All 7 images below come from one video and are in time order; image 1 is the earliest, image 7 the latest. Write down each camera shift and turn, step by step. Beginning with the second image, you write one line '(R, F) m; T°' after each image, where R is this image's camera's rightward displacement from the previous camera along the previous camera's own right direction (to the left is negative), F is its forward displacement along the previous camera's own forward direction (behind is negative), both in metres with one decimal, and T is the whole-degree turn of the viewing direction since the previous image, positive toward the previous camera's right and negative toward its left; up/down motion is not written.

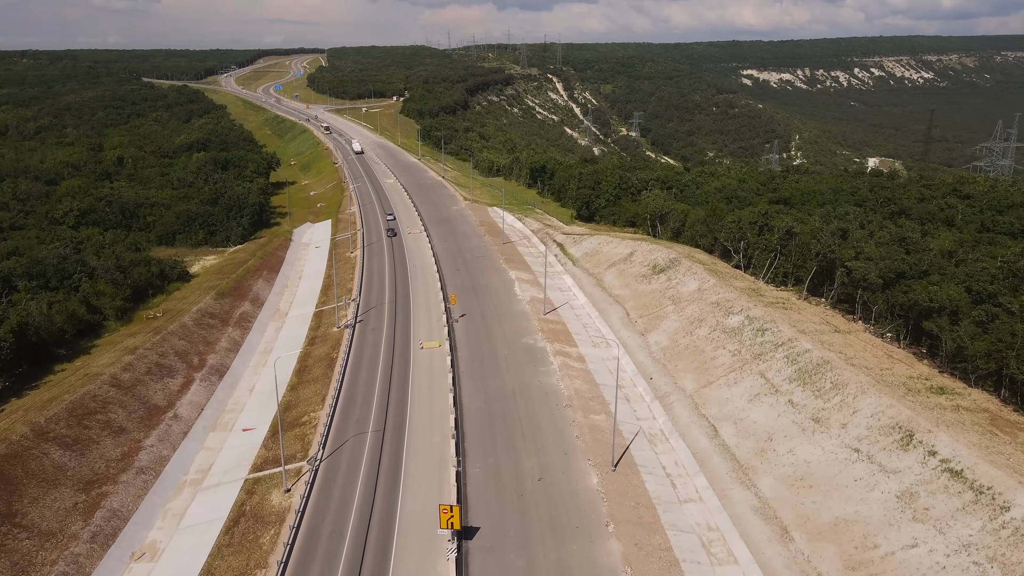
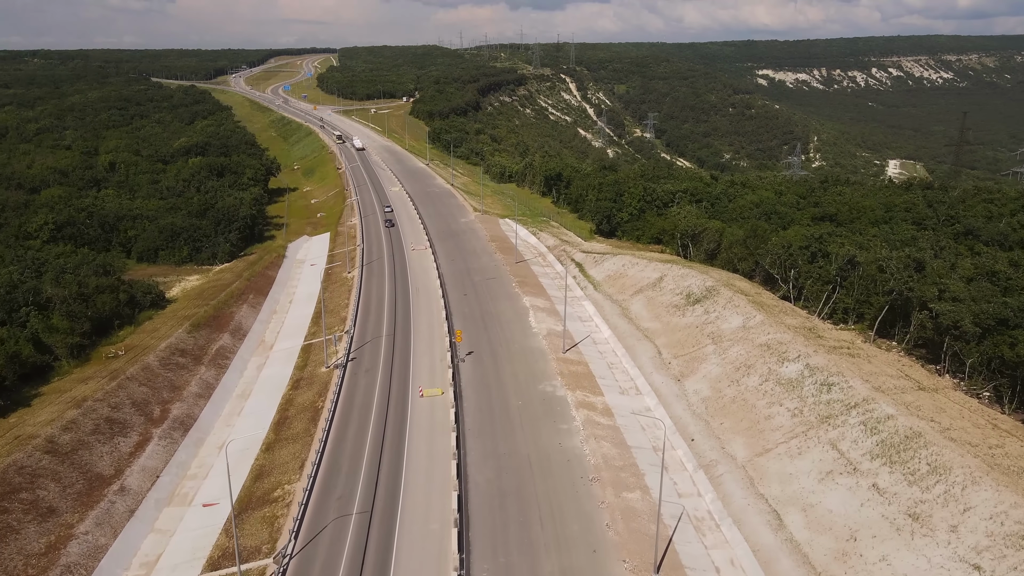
(-0.3, +8.7) m; -1°
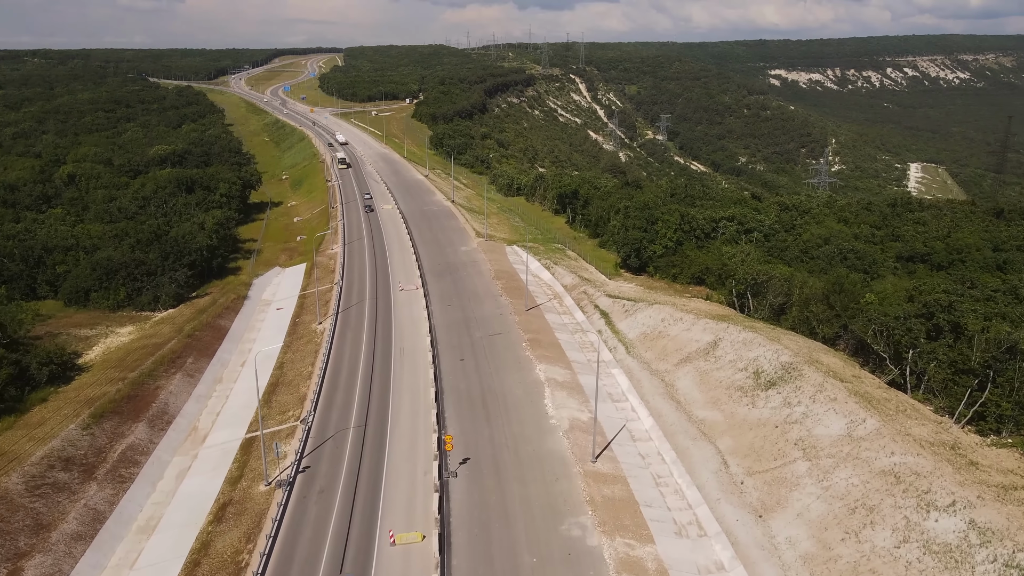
(-0.2, +16.0) m; -1°
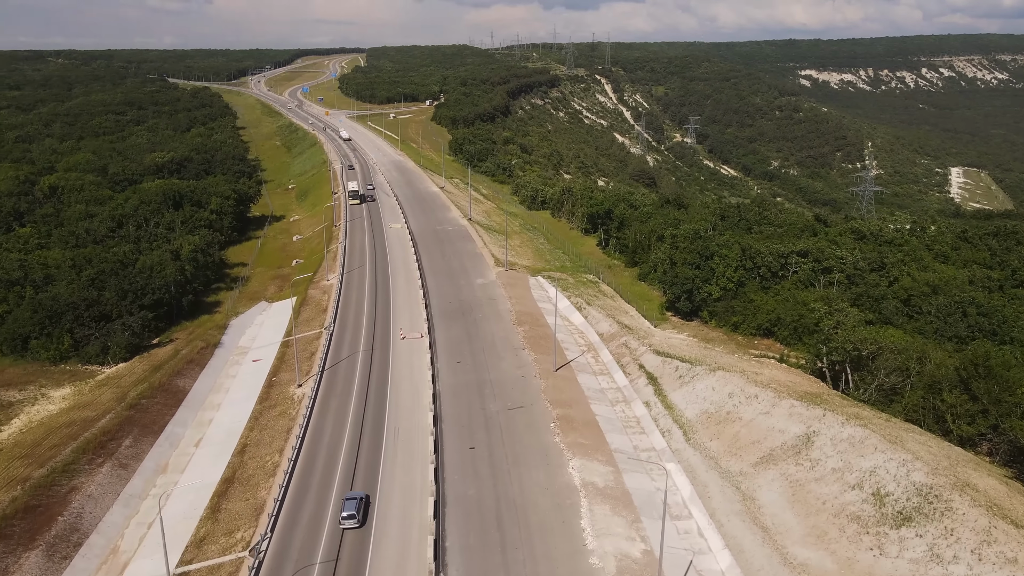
(-0.3, +13.1) m; -2°
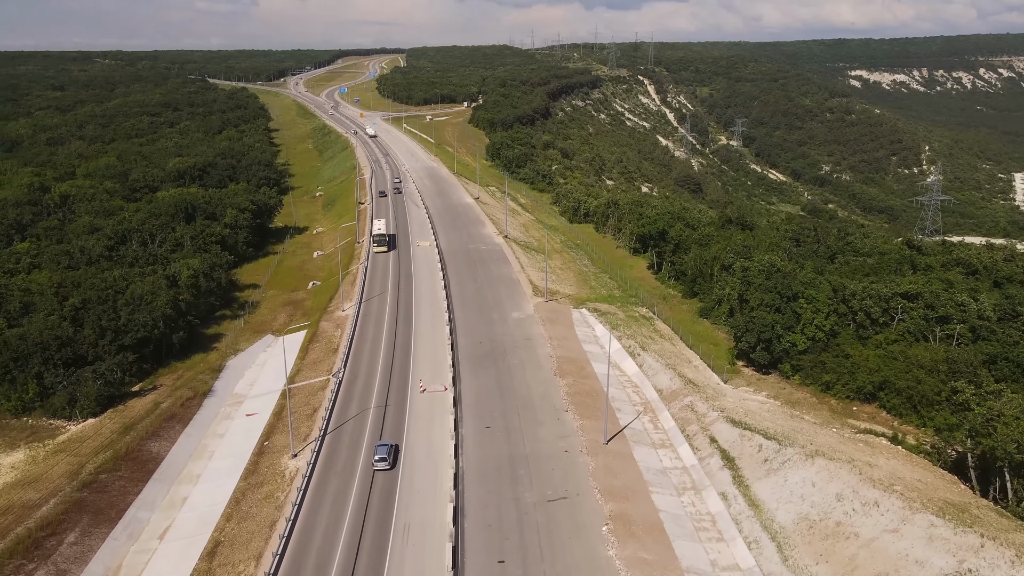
(-0.4, +10.2) m; -3°
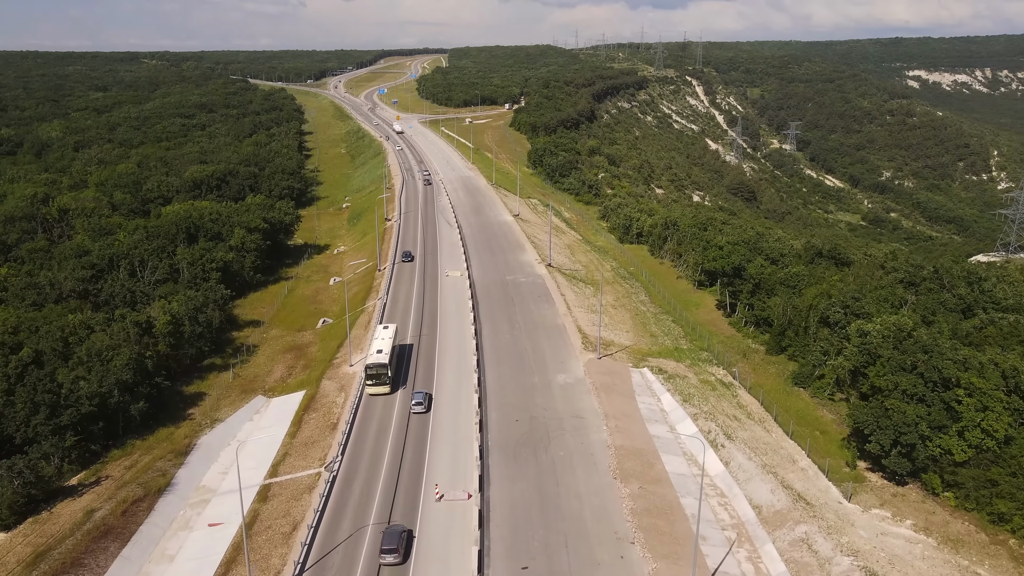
(-0.5, +13.0) m; -3°
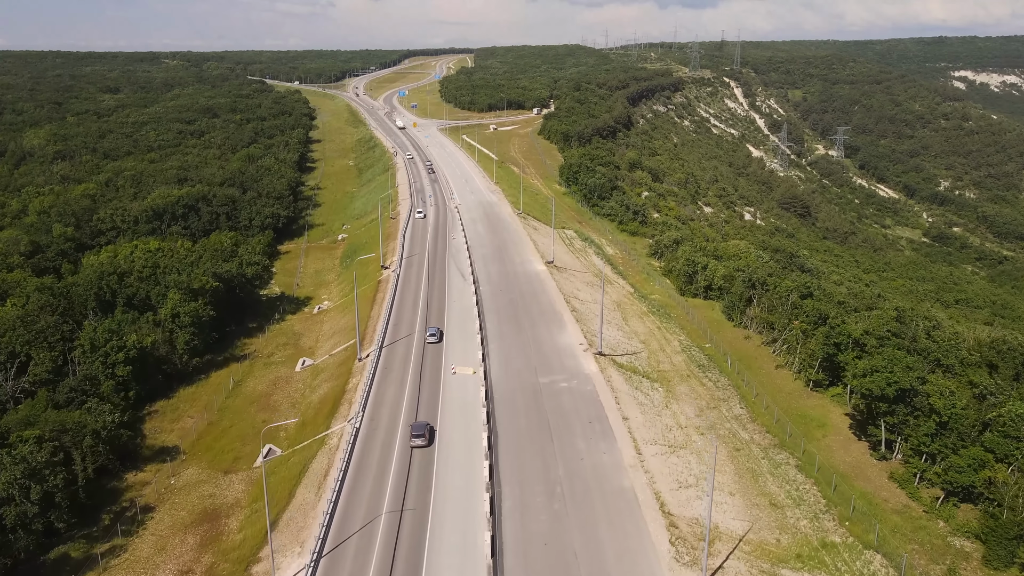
(-0.9, +24.1) m; -2°
